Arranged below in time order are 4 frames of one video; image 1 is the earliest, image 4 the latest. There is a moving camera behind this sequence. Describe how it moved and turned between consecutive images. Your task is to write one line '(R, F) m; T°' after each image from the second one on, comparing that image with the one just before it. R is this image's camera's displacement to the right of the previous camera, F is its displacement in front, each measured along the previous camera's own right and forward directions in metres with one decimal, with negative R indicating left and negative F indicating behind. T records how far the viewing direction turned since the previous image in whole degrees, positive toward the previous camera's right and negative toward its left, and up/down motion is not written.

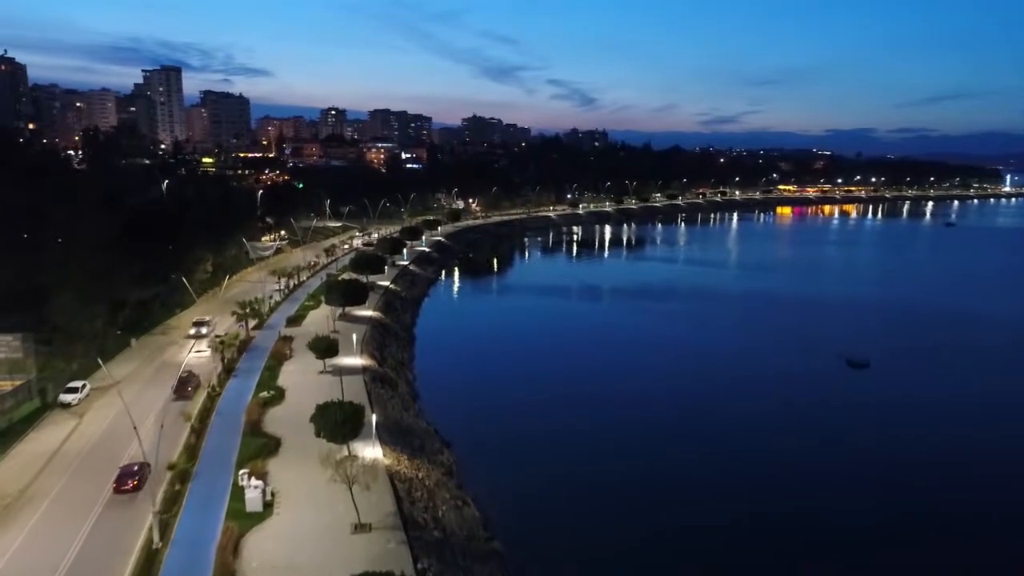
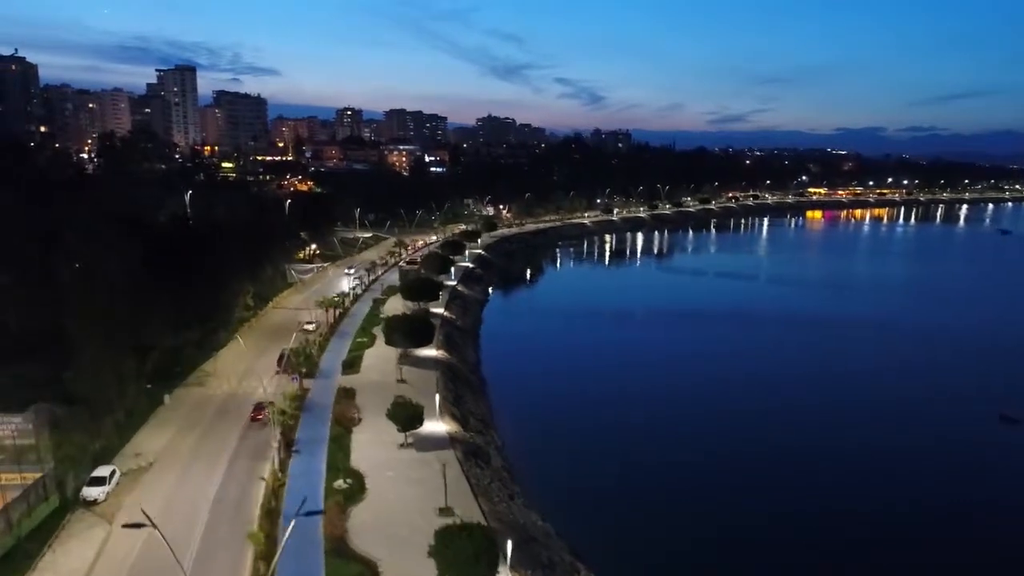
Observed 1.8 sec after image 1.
(-2.6, +3.6) m; -1°
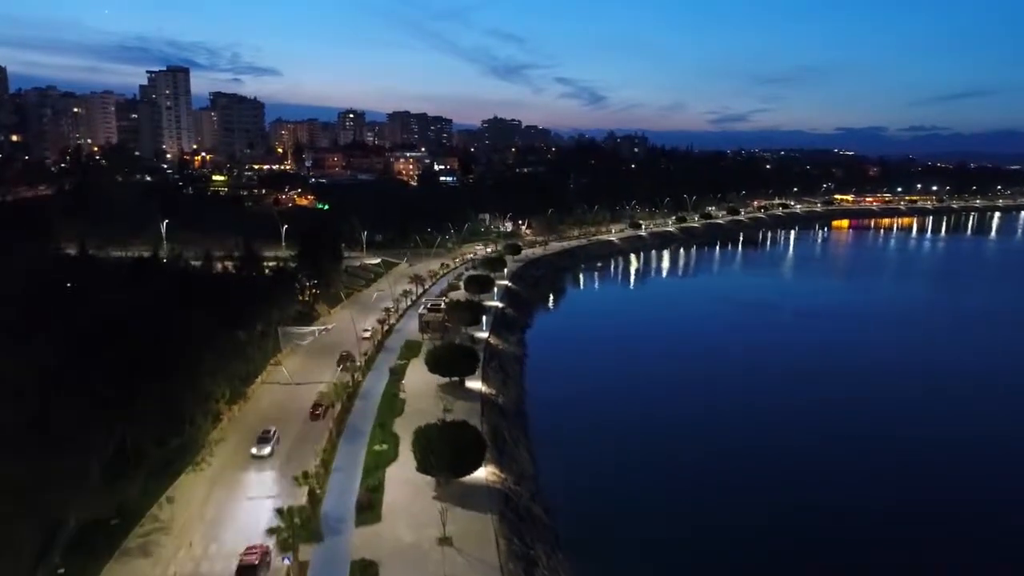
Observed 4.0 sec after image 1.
(-1.8, +6.3) m; 0°
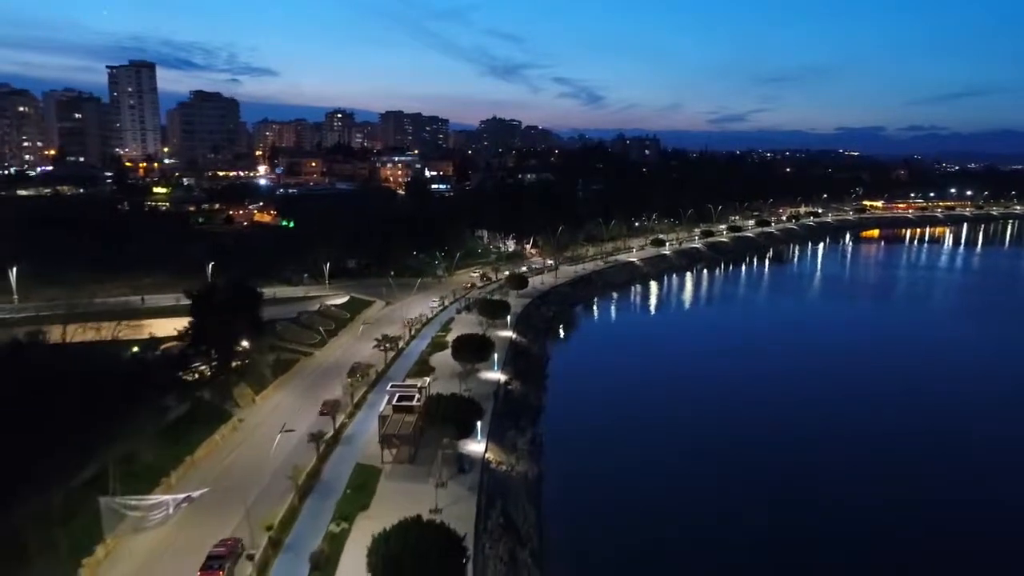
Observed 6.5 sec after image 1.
(-0.3, +10.1) m; 0°
